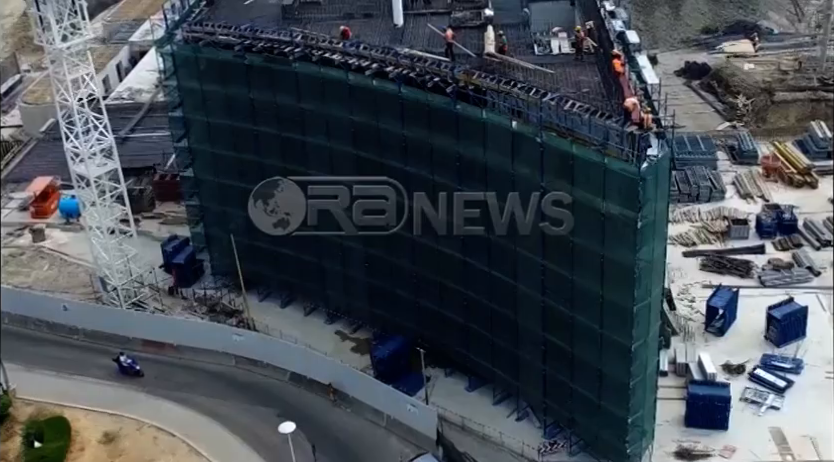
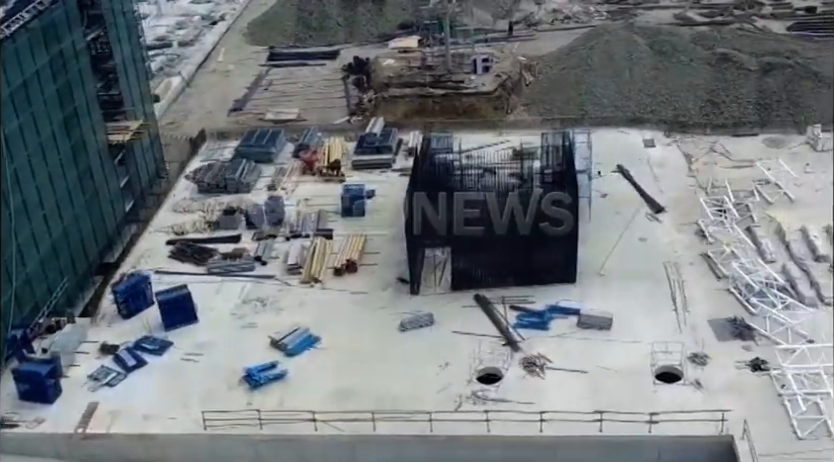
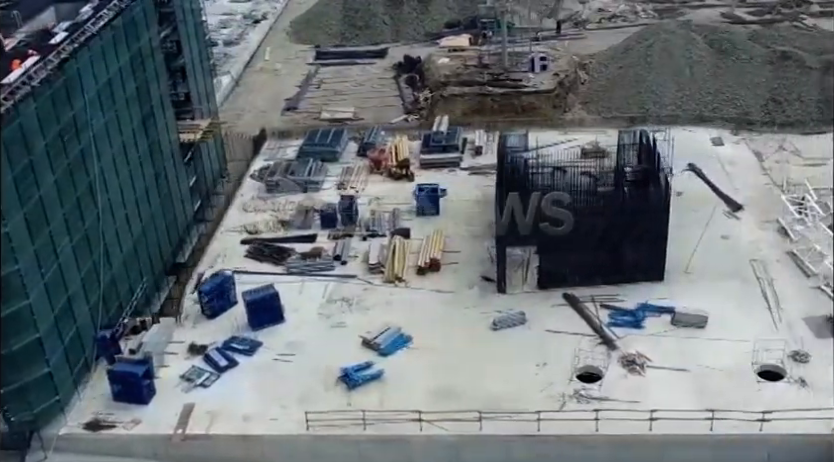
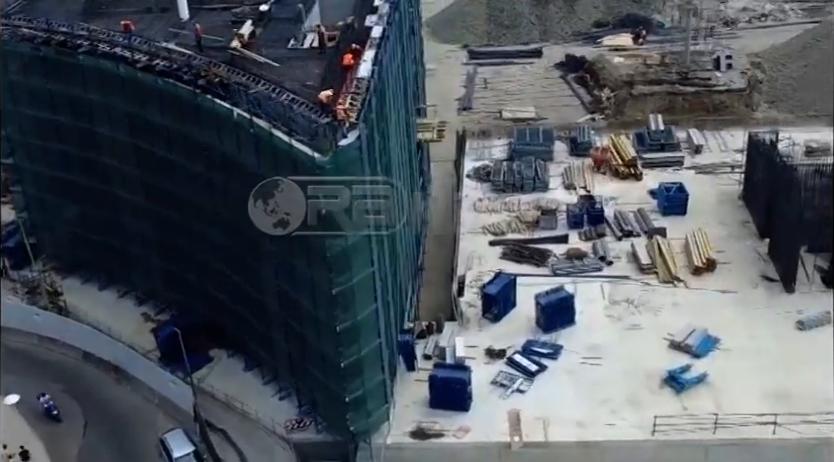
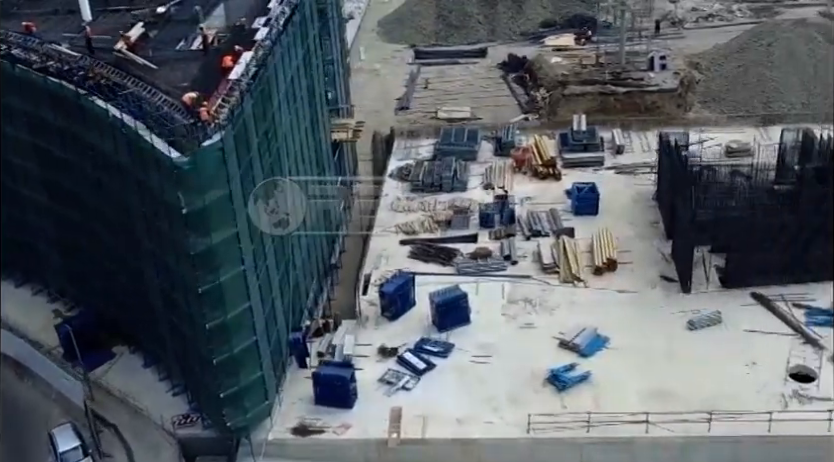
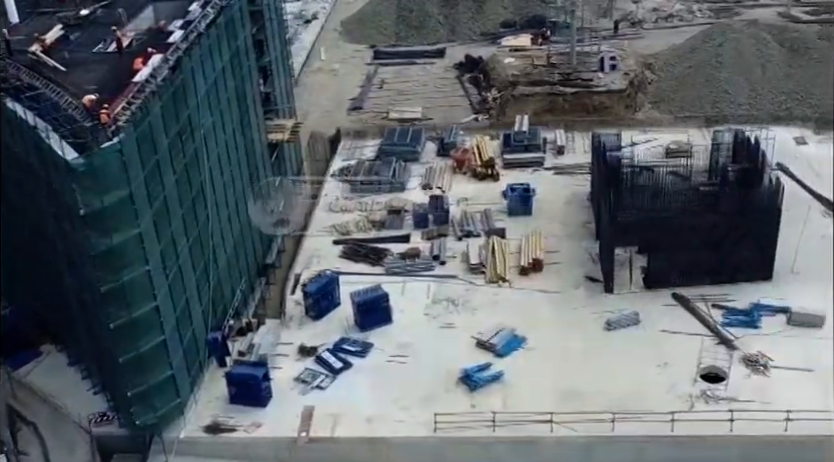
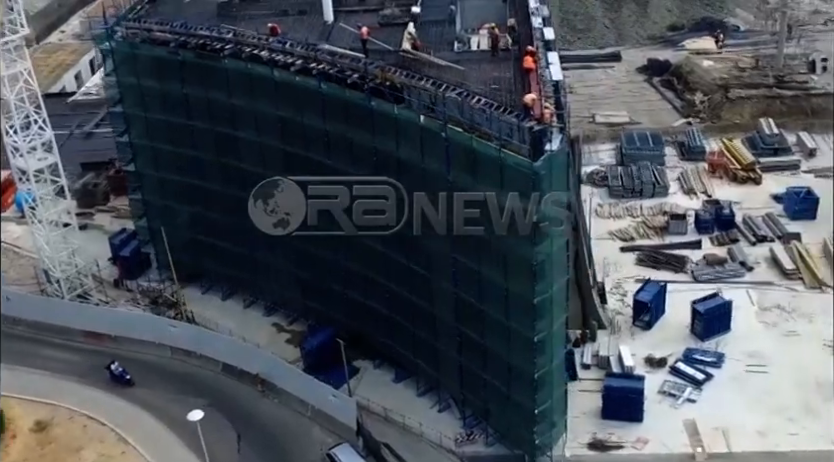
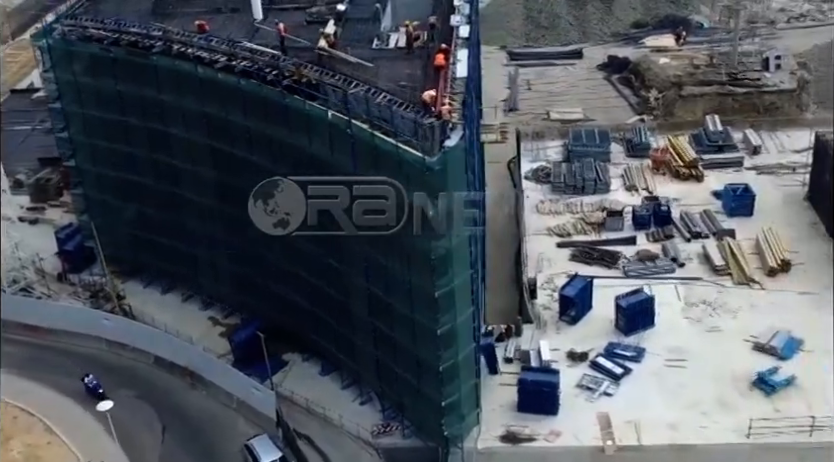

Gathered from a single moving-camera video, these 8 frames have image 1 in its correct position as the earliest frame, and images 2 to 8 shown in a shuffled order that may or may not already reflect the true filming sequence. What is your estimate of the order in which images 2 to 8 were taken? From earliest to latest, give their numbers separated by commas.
7, 8, 4, 5, 6, 3, 2
